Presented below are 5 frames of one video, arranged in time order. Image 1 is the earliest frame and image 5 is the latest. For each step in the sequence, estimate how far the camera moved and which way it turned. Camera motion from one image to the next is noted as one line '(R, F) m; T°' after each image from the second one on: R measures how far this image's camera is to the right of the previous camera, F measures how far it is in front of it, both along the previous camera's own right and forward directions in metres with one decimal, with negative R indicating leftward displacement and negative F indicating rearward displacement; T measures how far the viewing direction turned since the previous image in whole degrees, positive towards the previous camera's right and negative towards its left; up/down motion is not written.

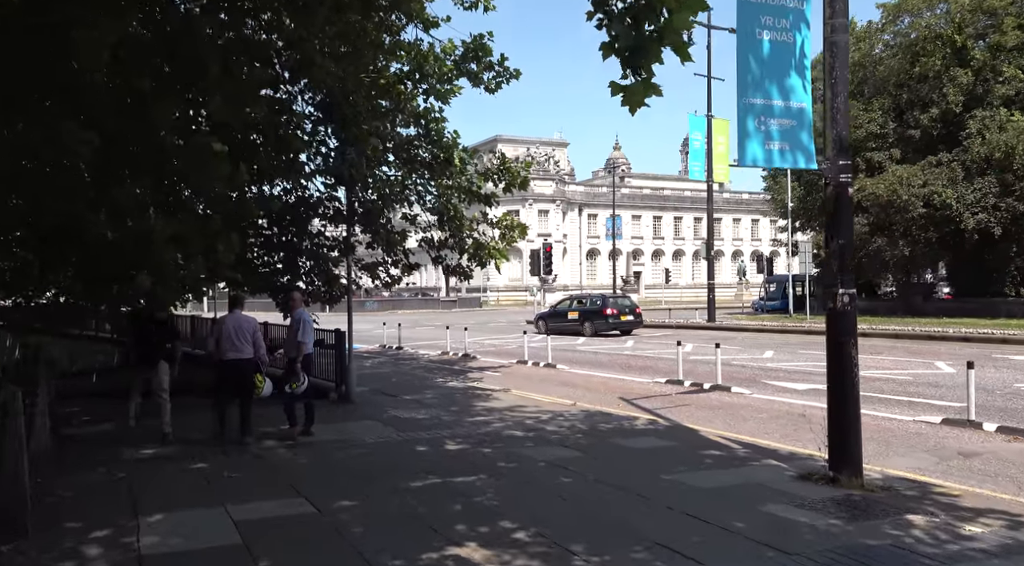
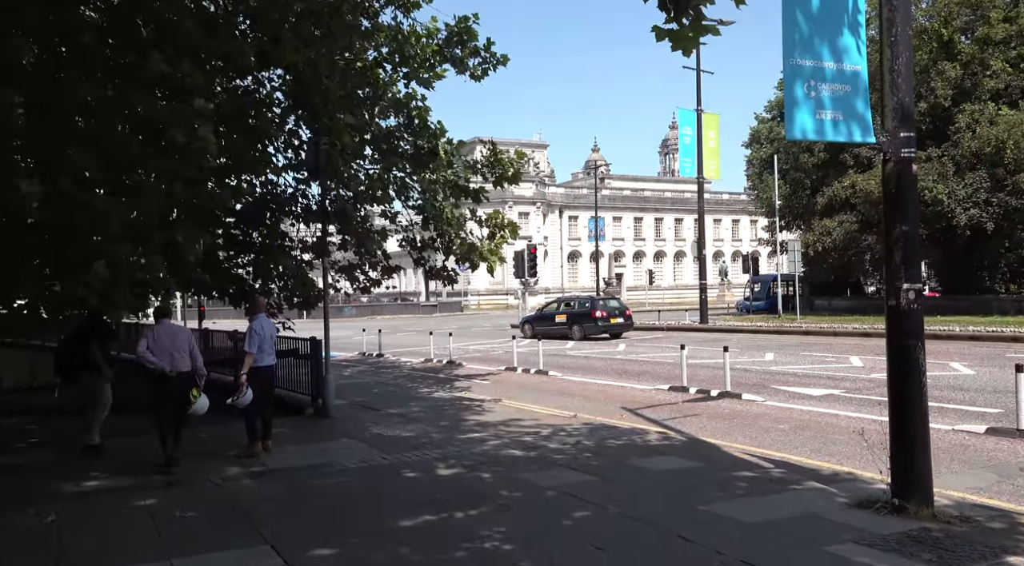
(-0.2, +1.1) m; +1°
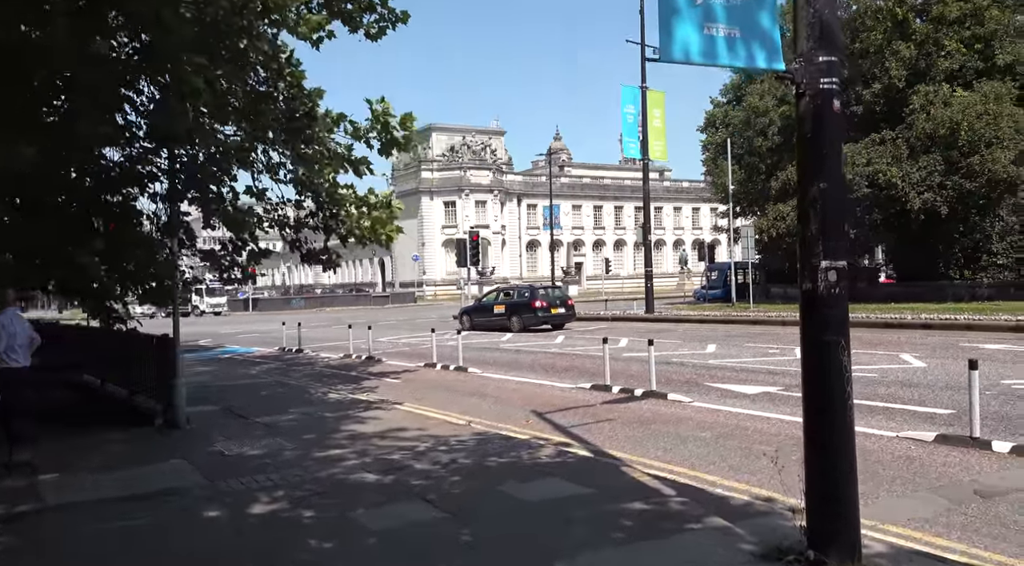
(+0.9, +1.6) m; +2°
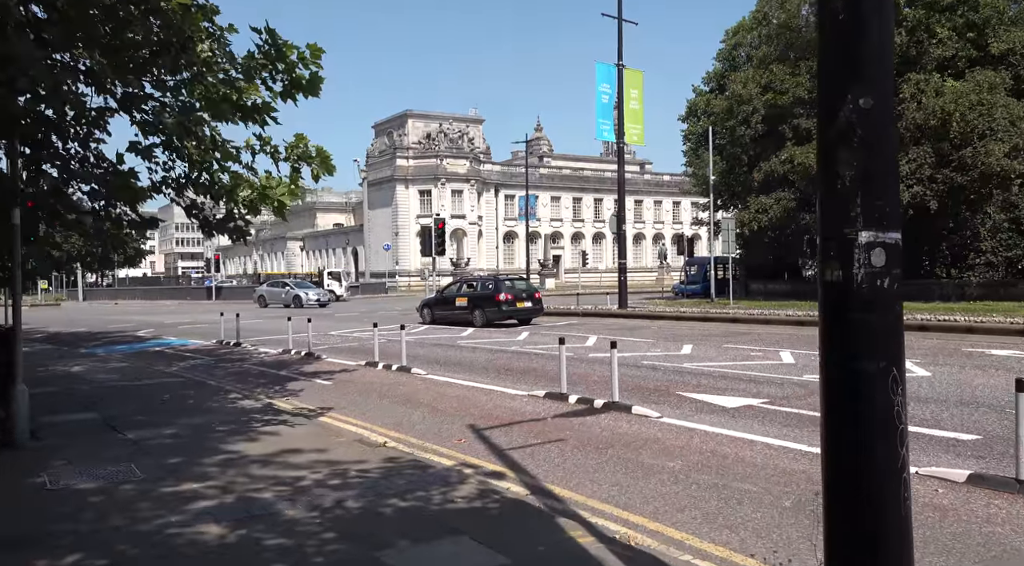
(+0.5, +1.8) m; +1°
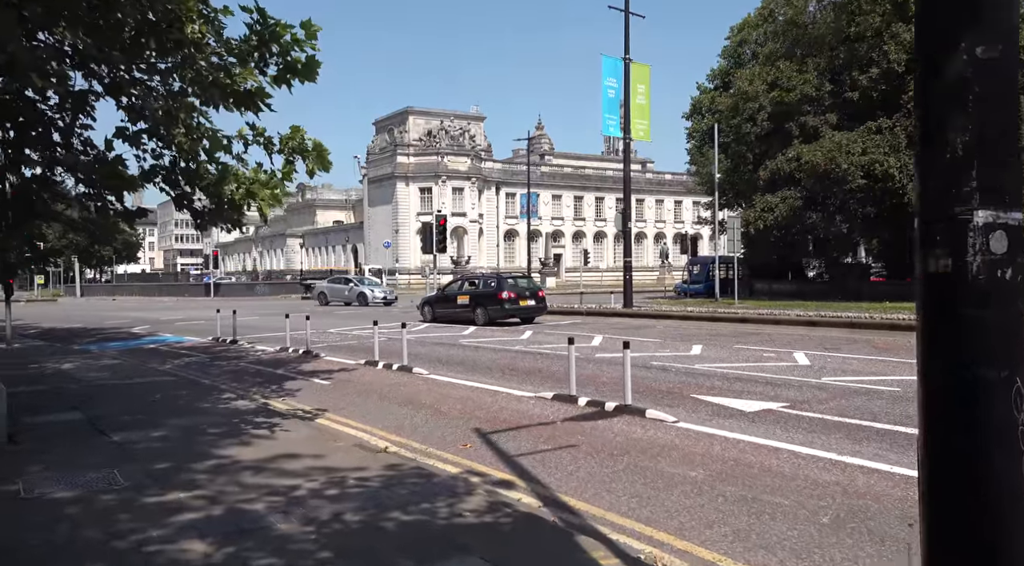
(-0.1, +0.5) m; 0°
